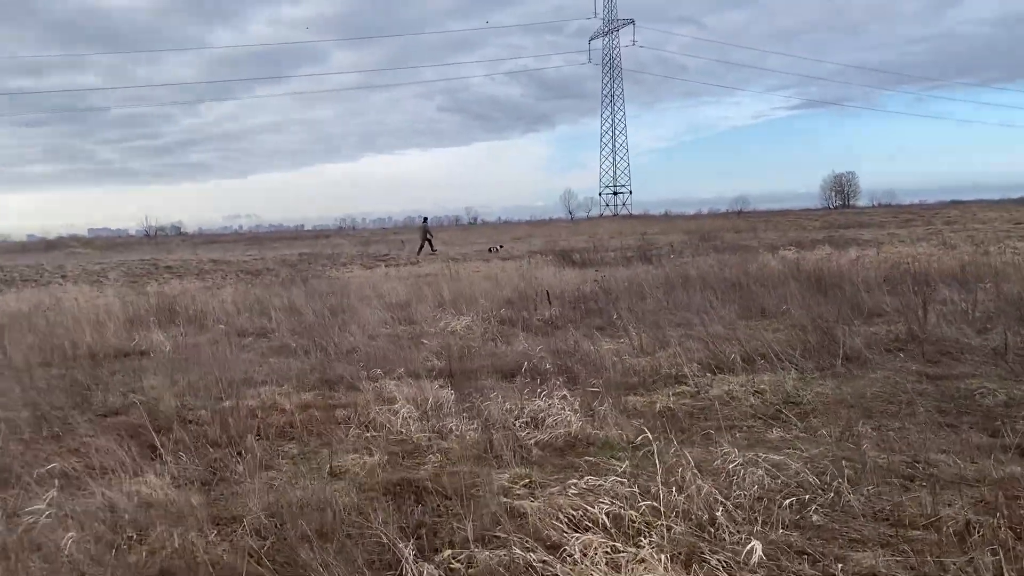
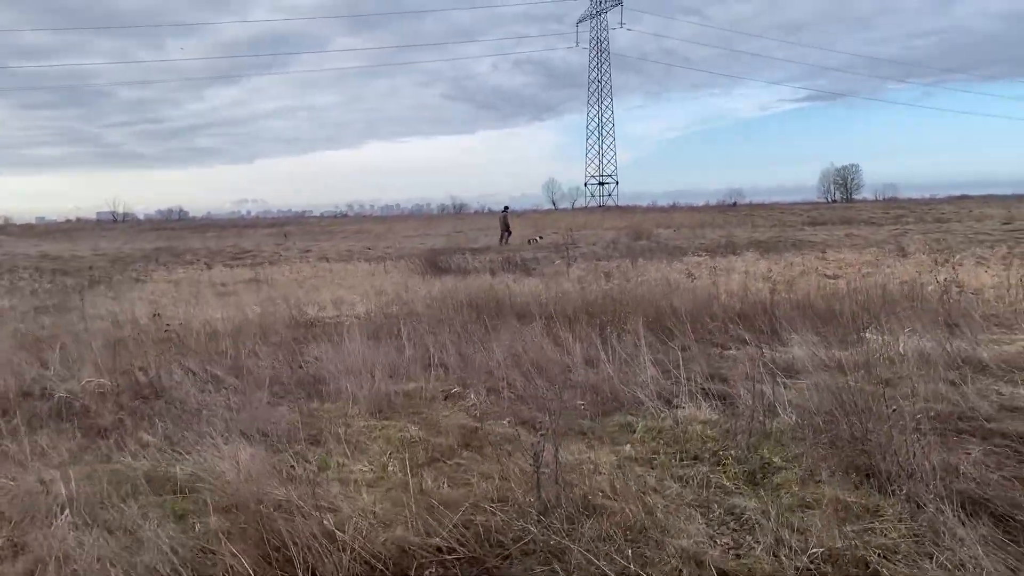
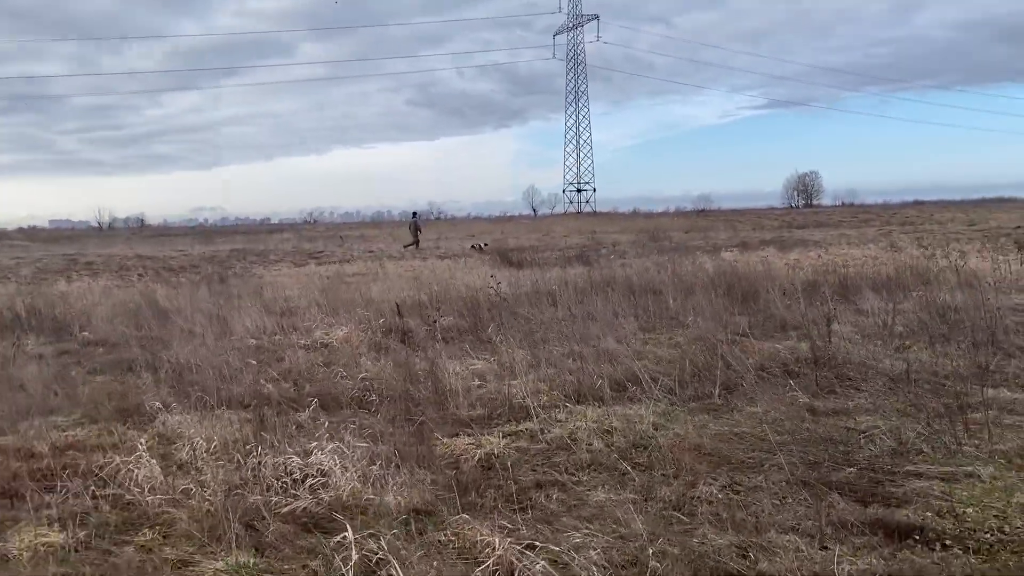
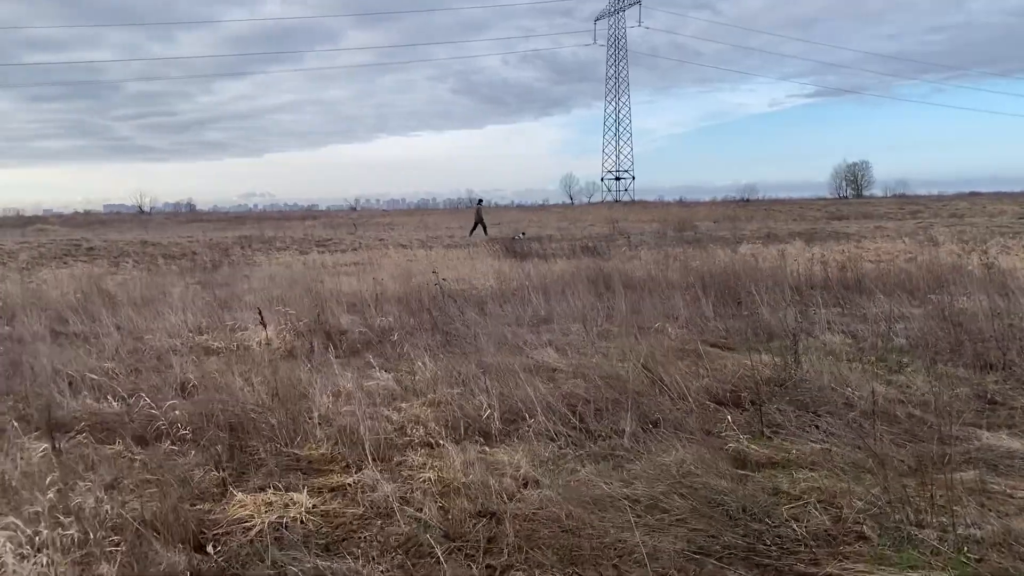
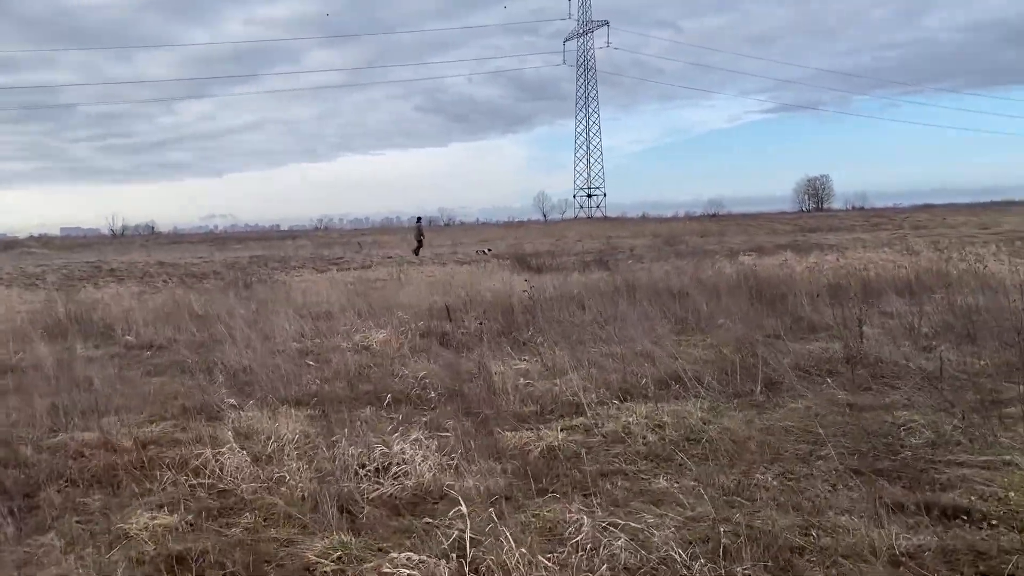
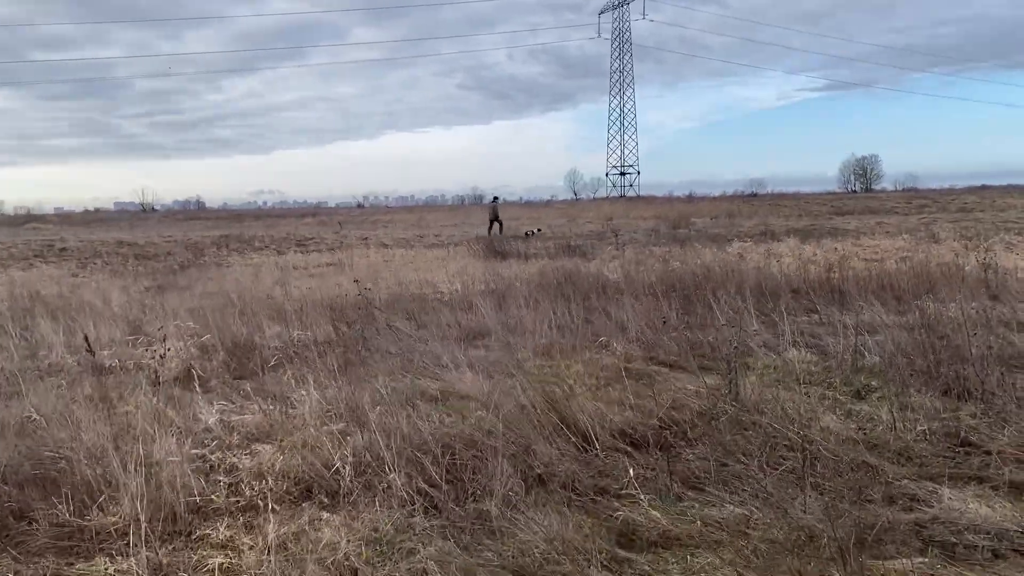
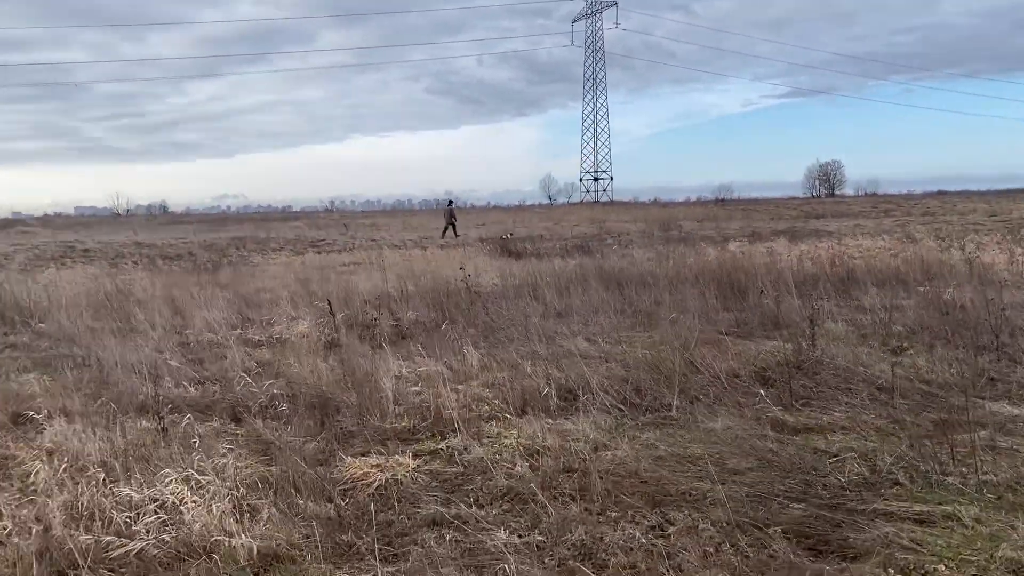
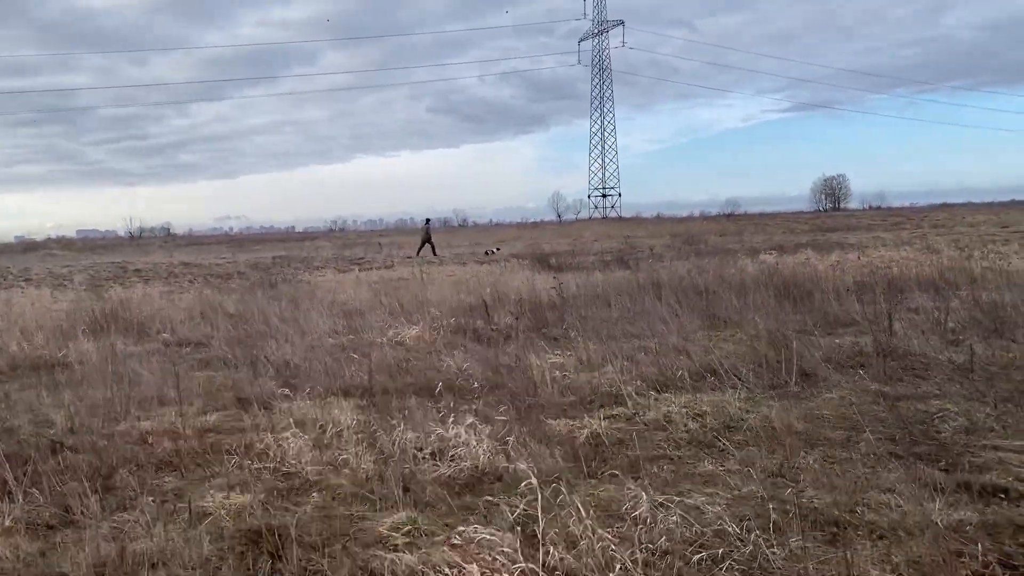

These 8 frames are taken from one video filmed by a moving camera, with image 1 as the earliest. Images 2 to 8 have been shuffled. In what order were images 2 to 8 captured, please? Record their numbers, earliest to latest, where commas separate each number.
8, 5, 3, 7, 4, 6, 2
